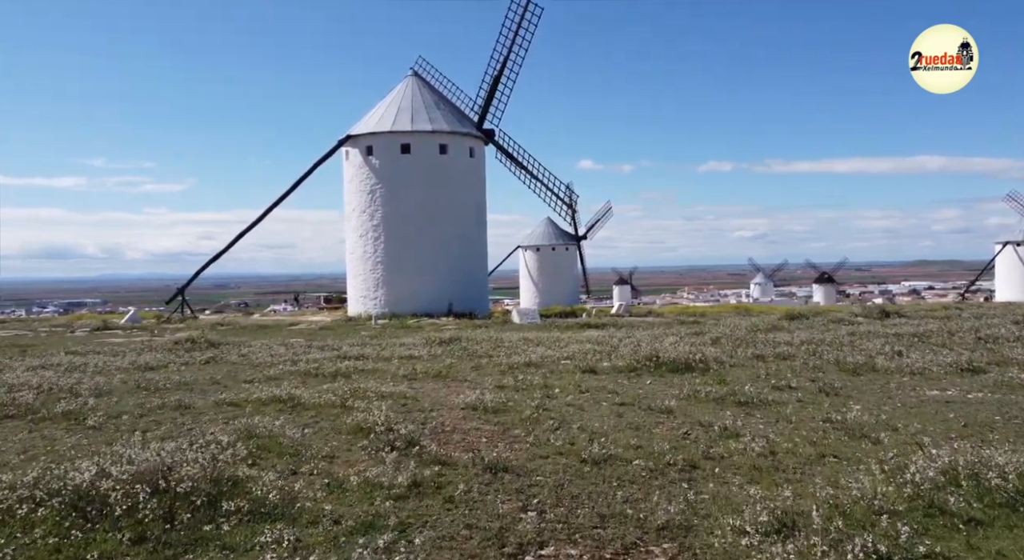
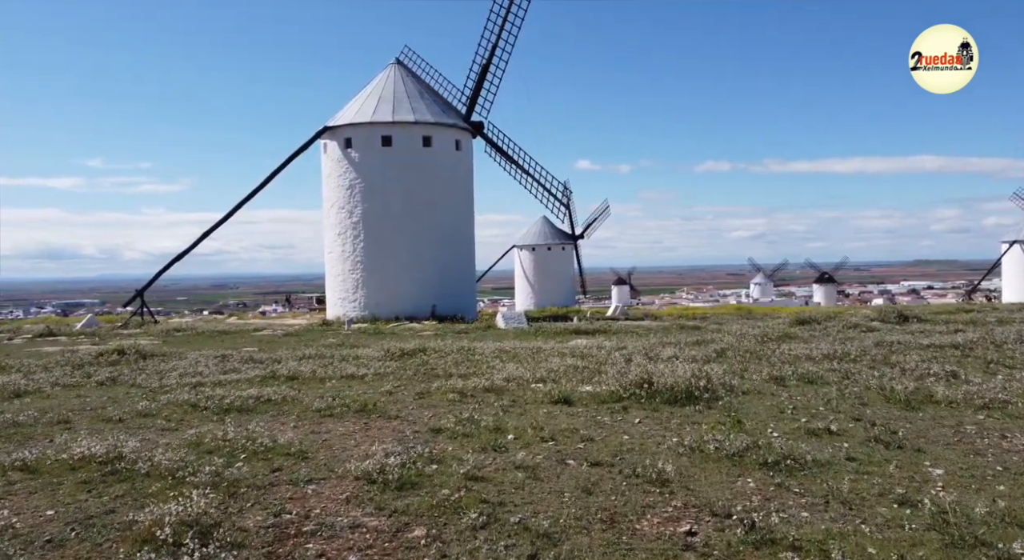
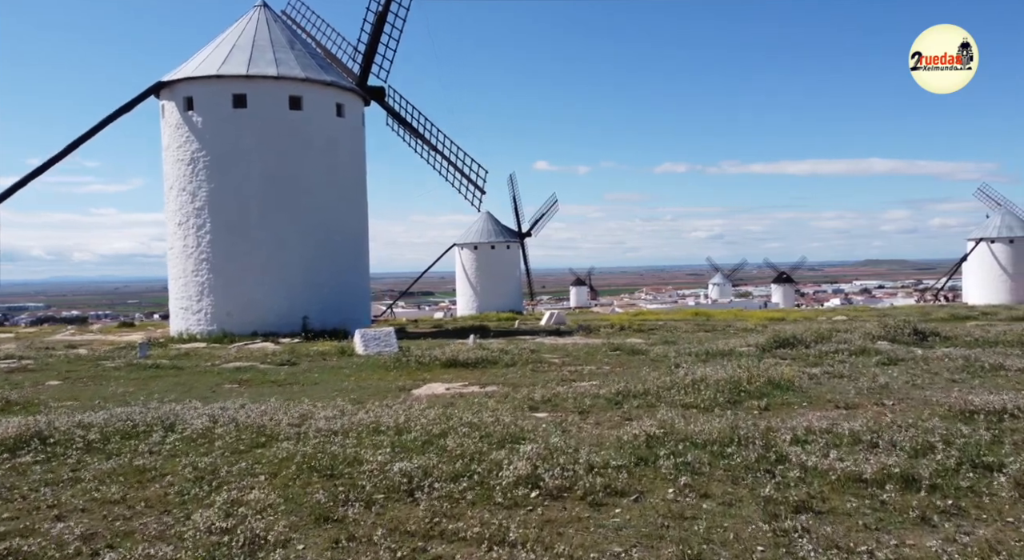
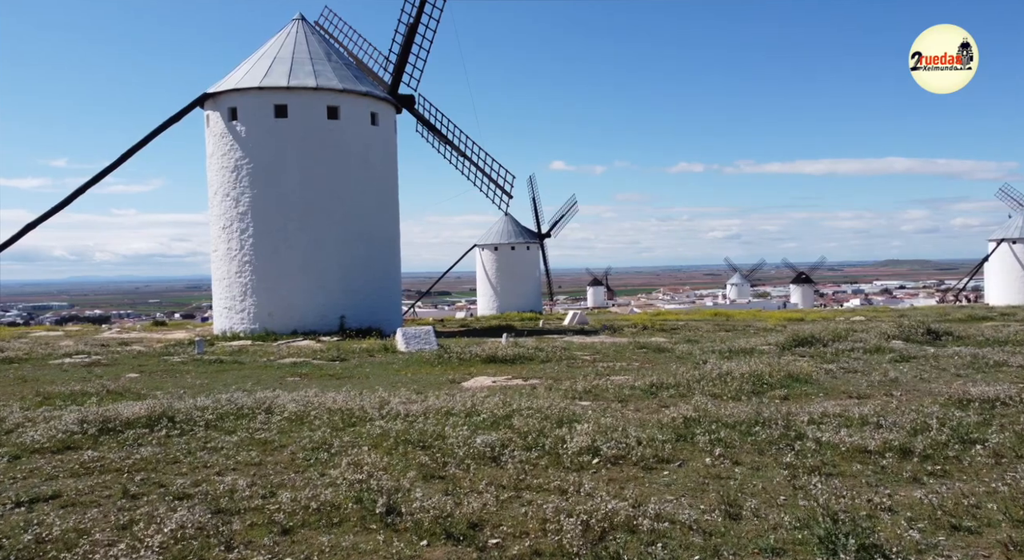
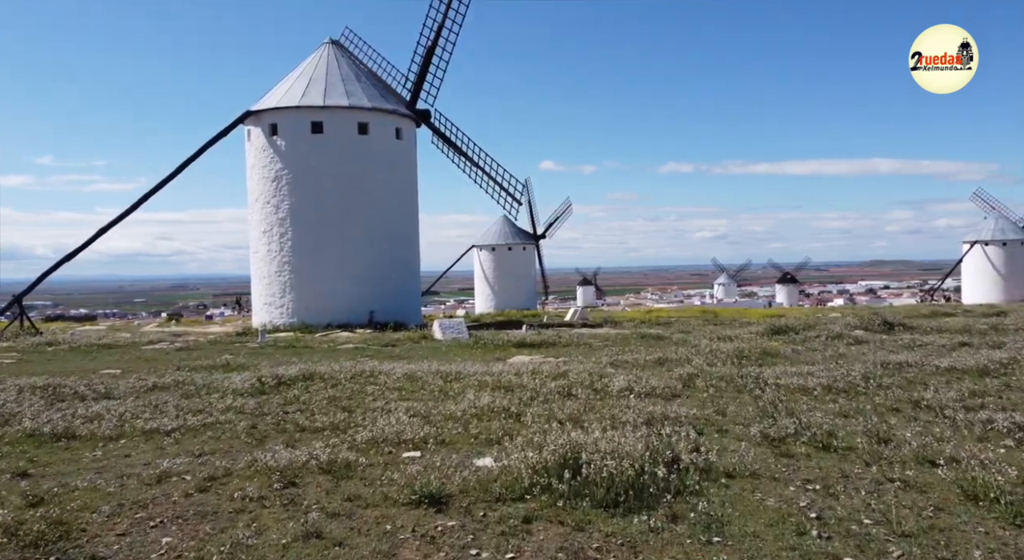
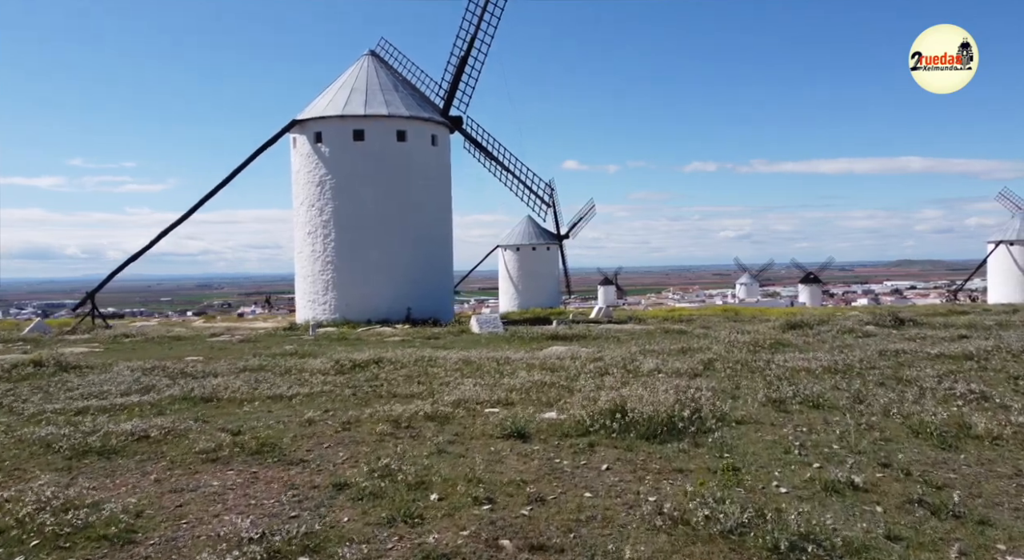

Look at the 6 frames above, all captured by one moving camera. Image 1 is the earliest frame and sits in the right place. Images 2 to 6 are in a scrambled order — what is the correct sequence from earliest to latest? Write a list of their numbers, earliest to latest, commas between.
2, 6, 5, 4, 3
